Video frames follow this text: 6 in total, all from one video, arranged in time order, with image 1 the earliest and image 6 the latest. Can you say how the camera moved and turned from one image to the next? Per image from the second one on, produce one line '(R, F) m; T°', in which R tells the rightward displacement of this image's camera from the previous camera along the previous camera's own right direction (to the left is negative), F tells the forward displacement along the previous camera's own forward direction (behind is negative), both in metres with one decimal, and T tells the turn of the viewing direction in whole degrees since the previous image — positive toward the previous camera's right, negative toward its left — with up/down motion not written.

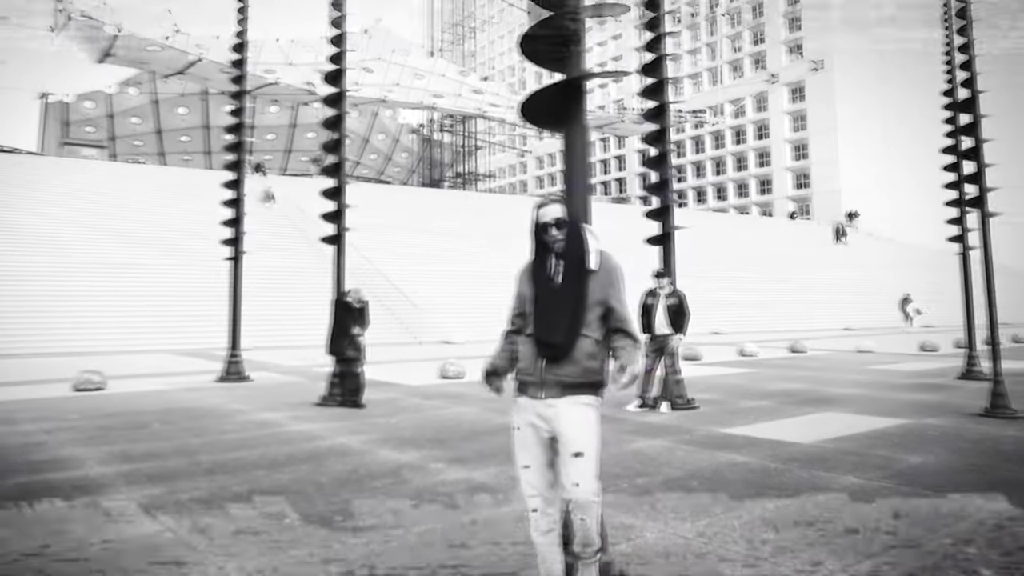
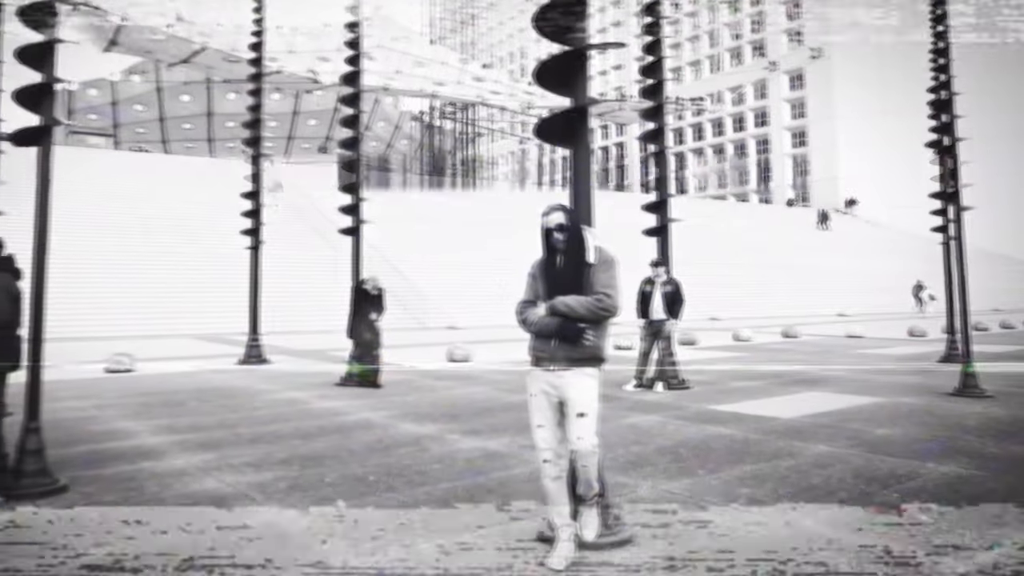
(-0.1, -0.6) m; 0°
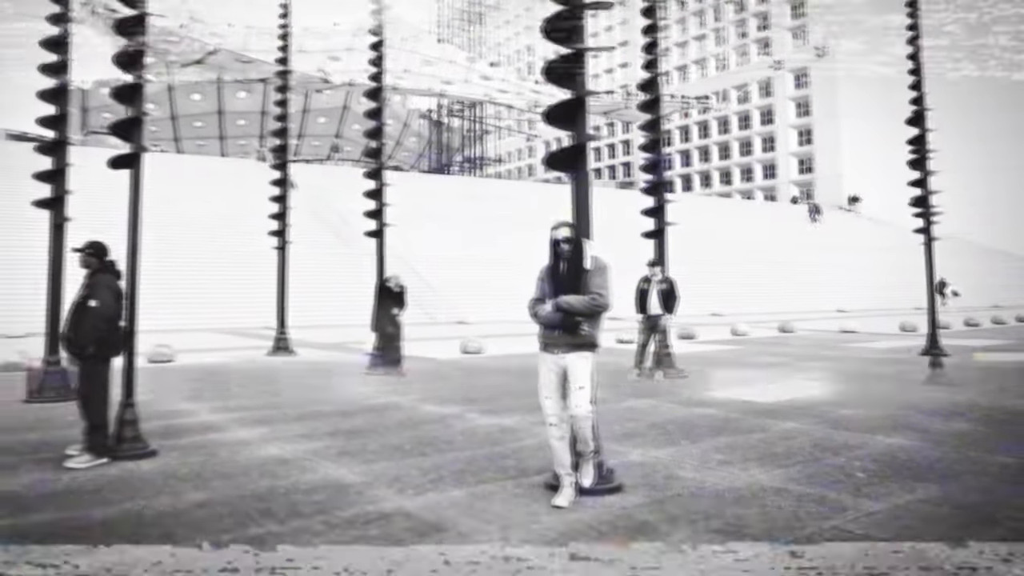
(0.0, -0.9) m; -1°
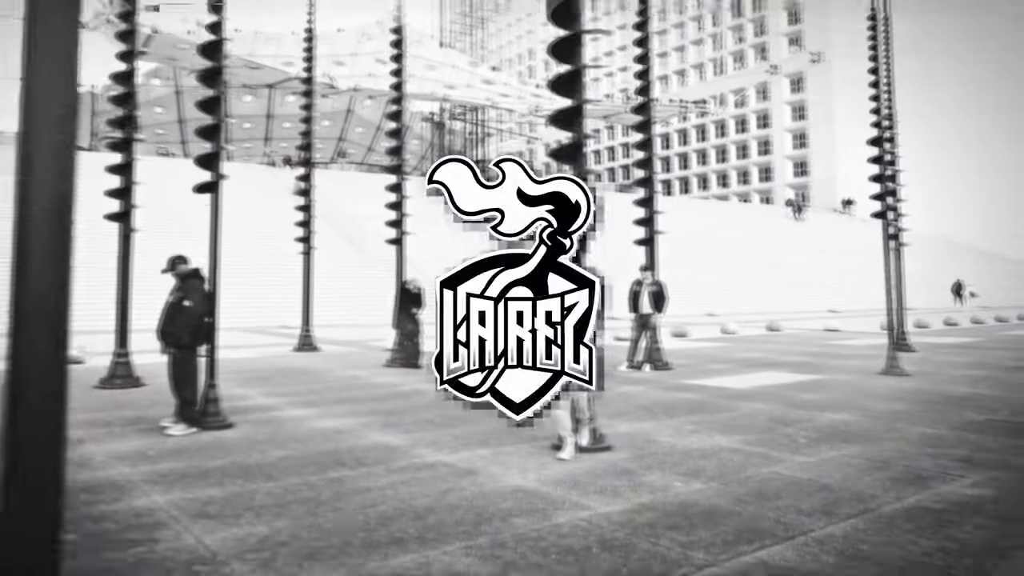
(-0.1, -1.2) m; 0°
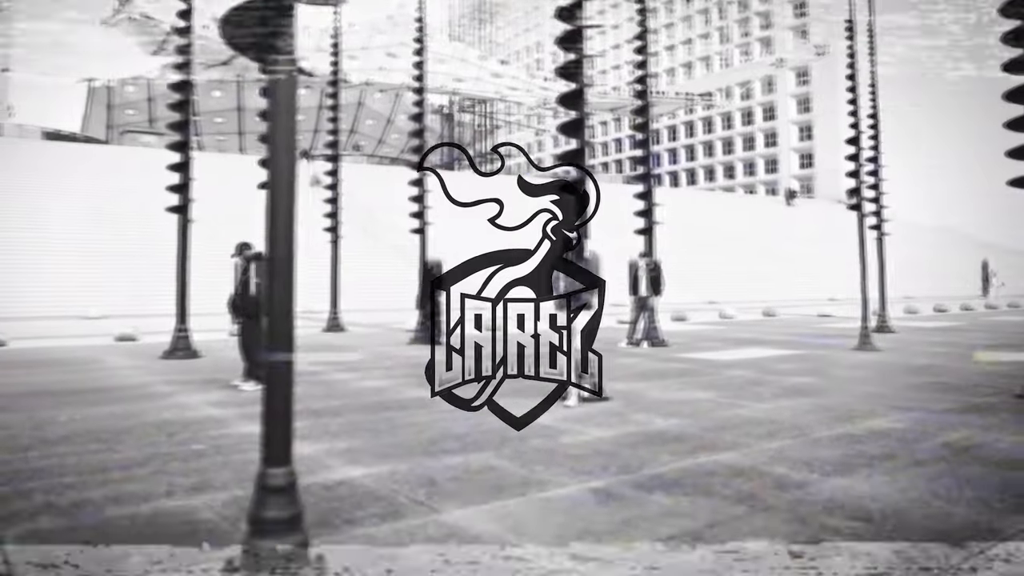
(-0.1, -1.2) m; -1°
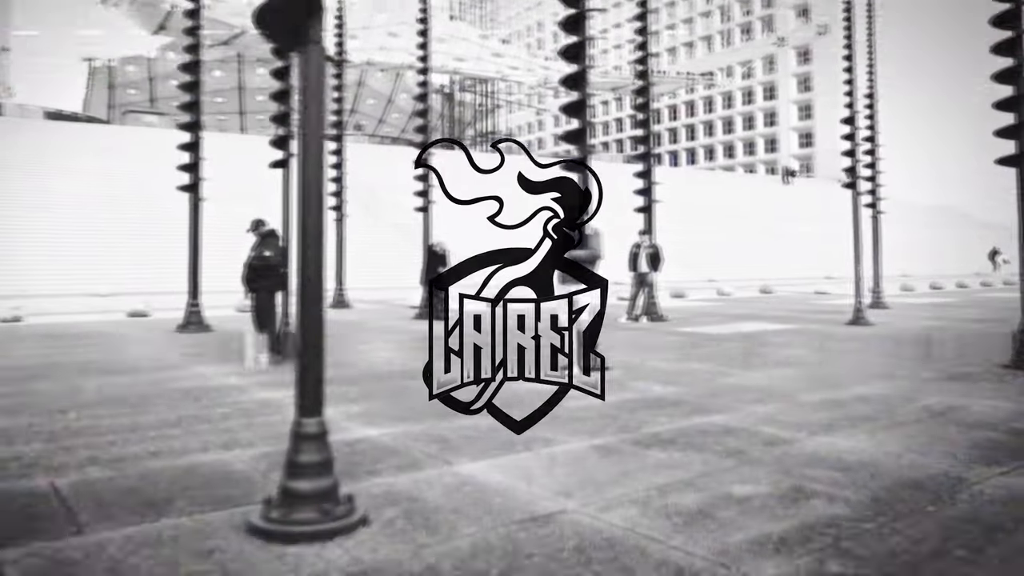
(0.0, -0.3) m; 0°
